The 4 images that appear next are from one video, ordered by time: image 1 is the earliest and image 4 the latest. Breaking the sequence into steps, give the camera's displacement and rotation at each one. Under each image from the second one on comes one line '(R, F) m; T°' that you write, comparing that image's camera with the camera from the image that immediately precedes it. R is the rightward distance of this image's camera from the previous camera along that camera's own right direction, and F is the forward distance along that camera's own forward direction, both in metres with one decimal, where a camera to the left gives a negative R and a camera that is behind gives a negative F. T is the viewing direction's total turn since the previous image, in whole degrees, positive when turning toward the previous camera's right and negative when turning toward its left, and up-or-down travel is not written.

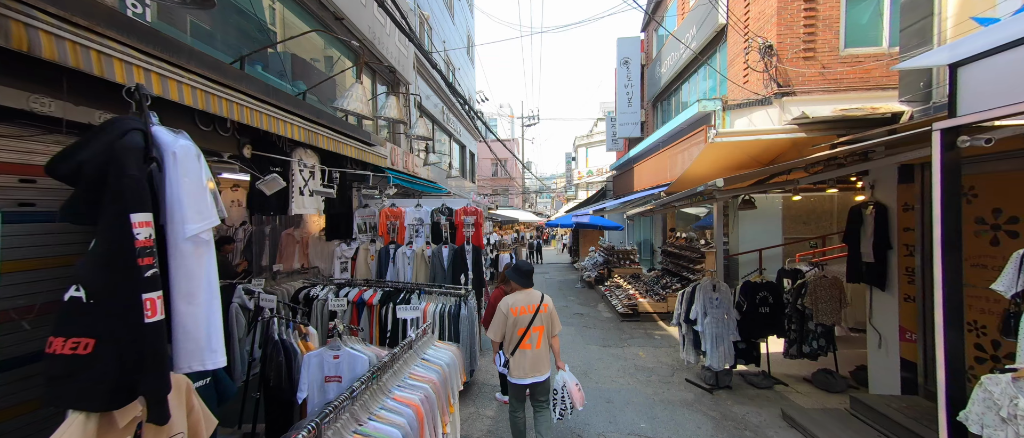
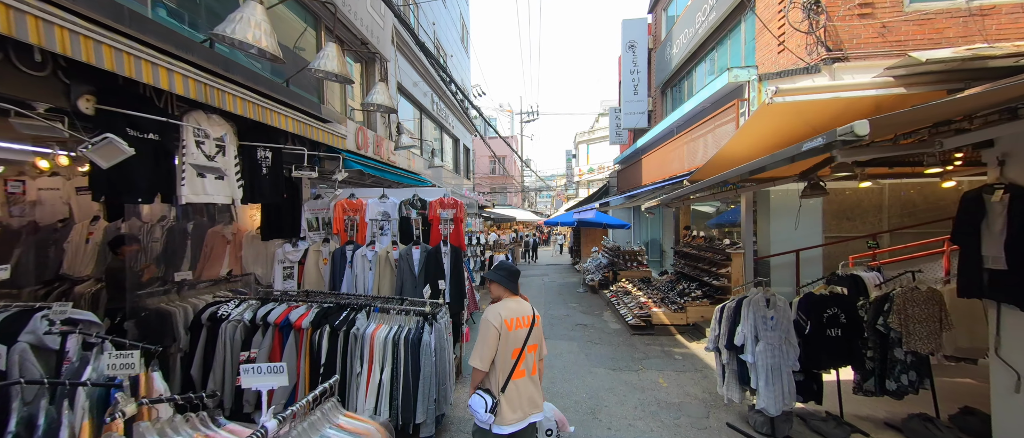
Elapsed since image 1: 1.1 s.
(+0.2, +1.1) m; 0°
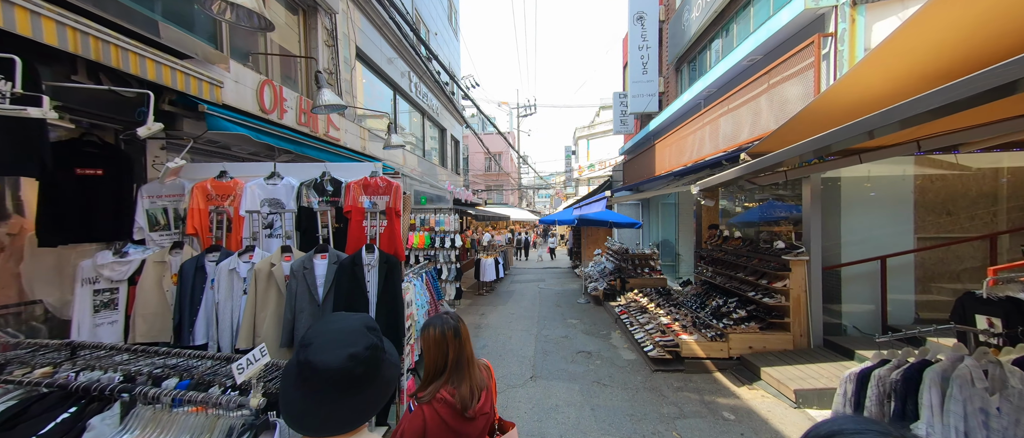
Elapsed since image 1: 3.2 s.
(+0.3, +1.6) m; 0°
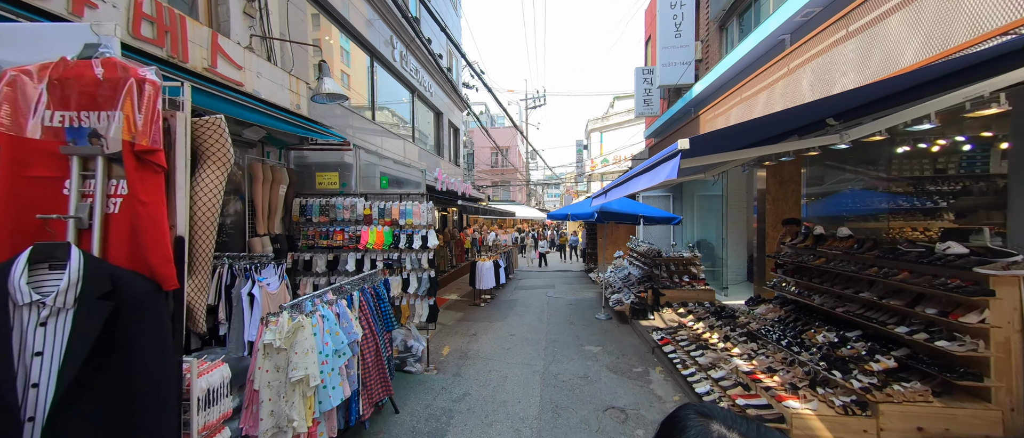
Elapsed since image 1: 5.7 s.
(+0.2, +1.8) m; -2°
